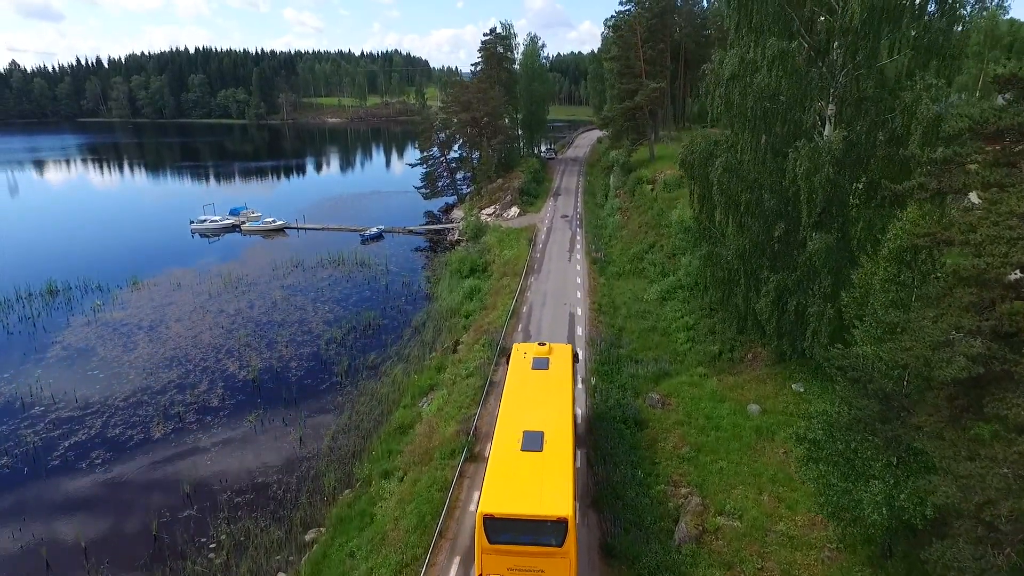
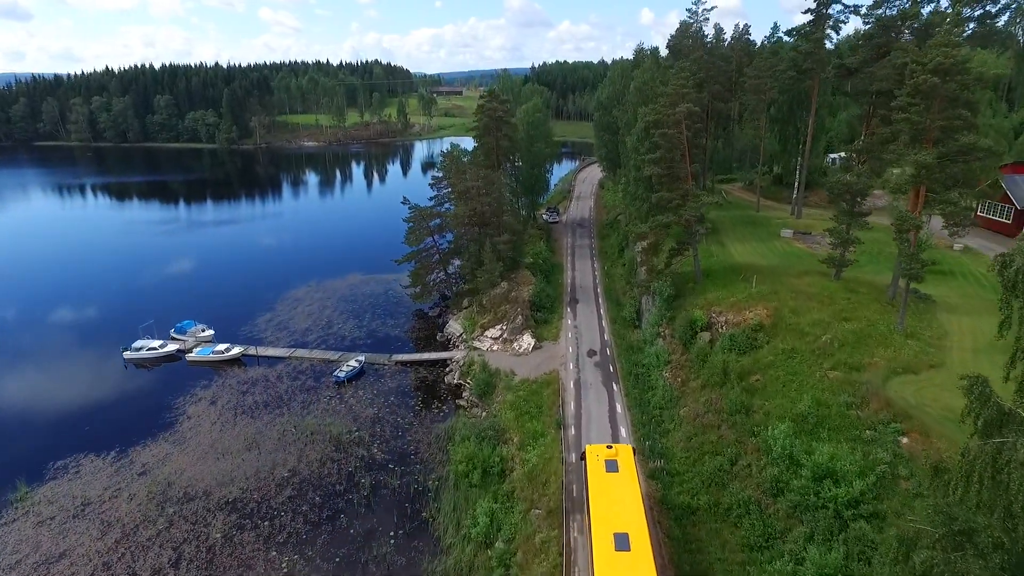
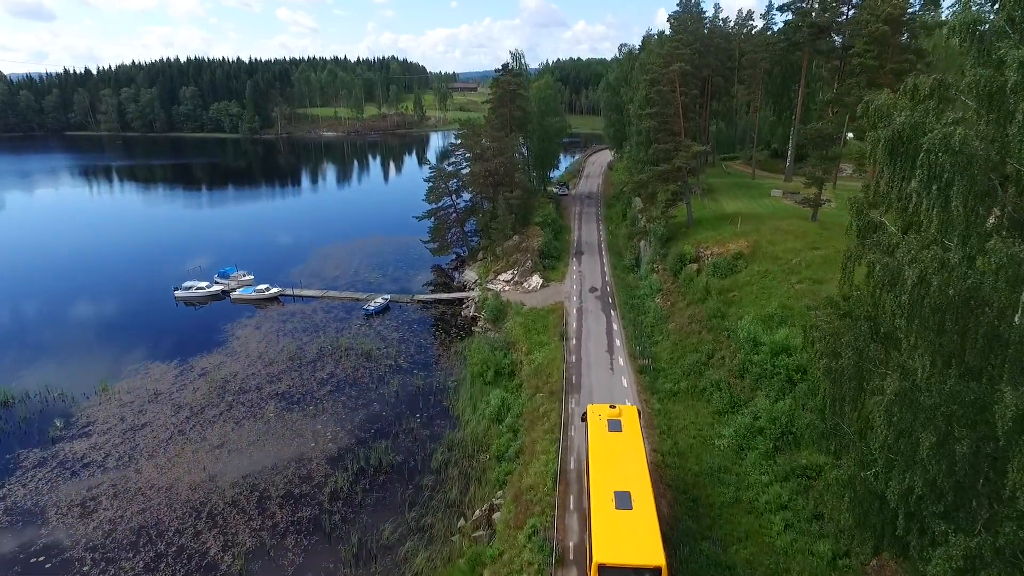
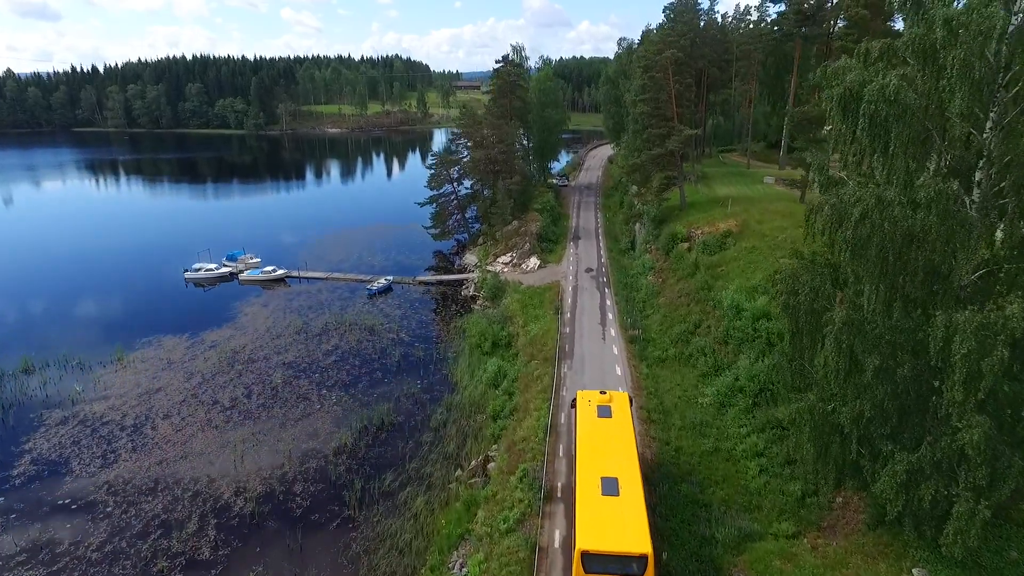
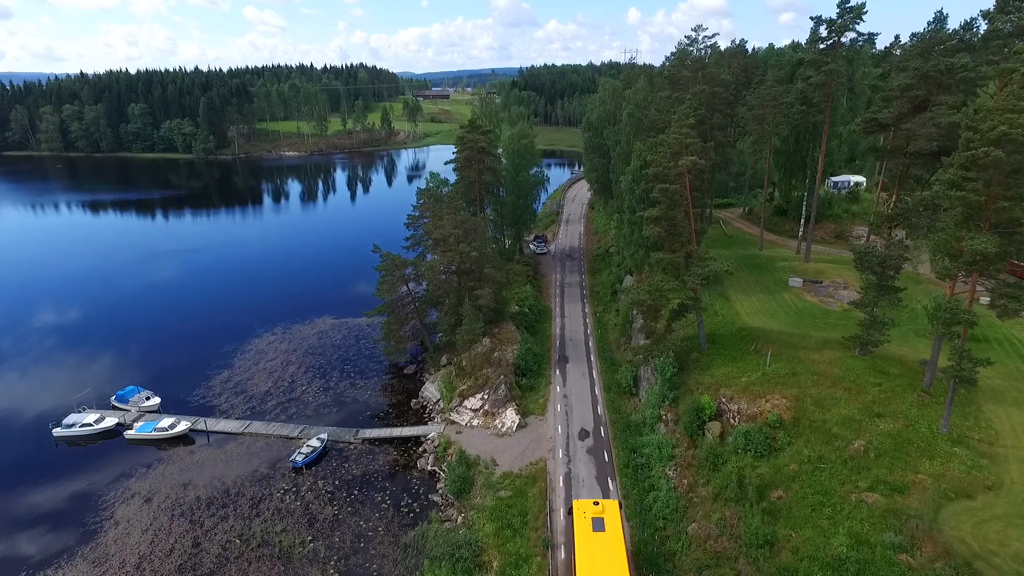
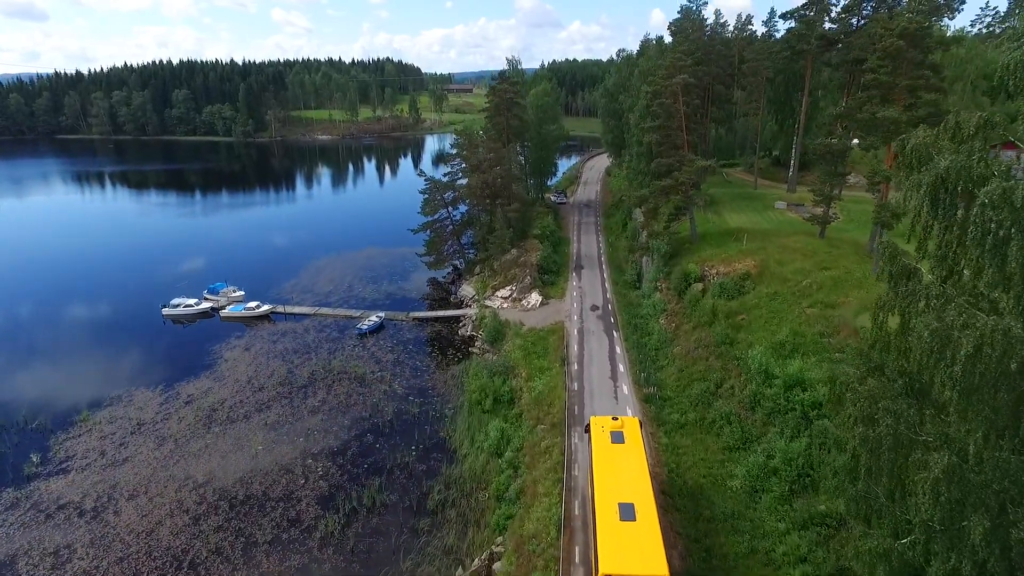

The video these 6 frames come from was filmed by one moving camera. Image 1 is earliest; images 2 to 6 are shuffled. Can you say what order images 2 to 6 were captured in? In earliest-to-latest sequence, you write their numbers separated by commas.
4, 3, 6, 2, 5
